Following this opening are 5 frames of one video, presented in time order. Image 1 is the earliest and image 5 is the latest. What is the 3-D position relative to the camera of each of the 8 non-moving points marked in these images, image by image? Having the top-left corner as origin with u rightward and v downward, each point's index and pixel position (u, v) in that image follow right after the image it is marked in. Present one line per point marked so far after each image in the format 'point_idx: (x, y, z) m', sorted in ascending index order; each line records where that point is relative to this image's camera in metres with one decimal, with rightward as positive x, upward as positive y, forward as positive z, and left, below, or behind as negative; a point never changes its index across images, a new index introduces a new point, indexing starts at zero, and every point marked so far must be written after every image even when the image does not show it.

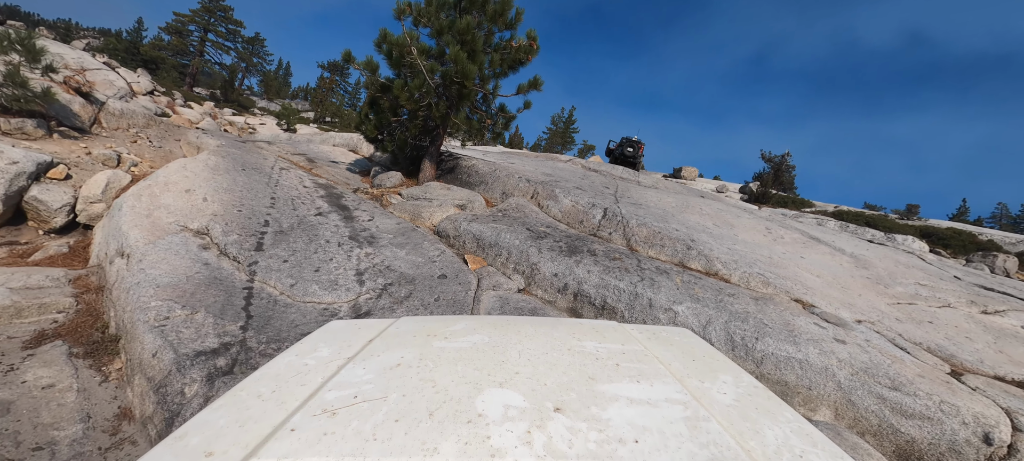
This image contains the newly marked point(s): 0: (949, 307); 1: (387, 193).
0: (+5.7, -1.0, +4.8) m
1: (-2.1, +0.6, +6.0) m
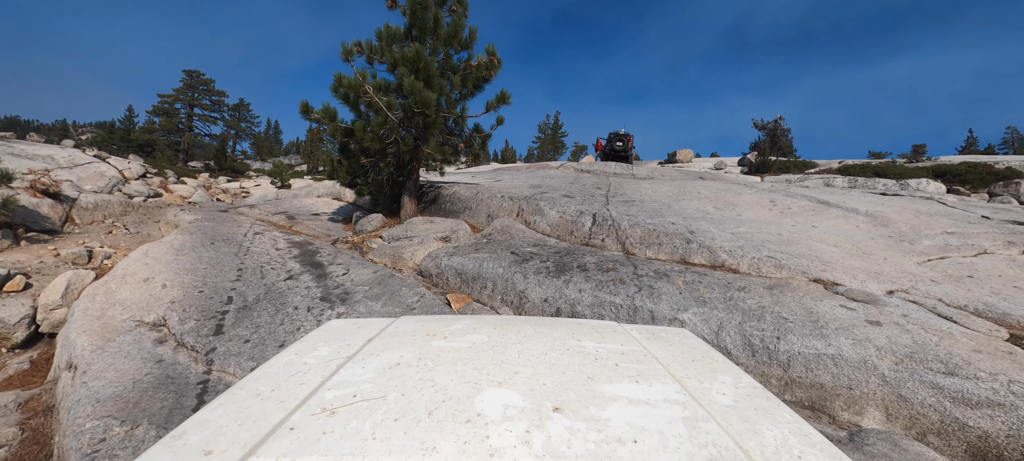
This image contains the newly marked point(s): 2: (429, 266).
0: (+5.6, -0.3, +4.3) m
1: (-2.3, -0.1, +5.8) m
2: (-1.0, -0.4, +4.4) m
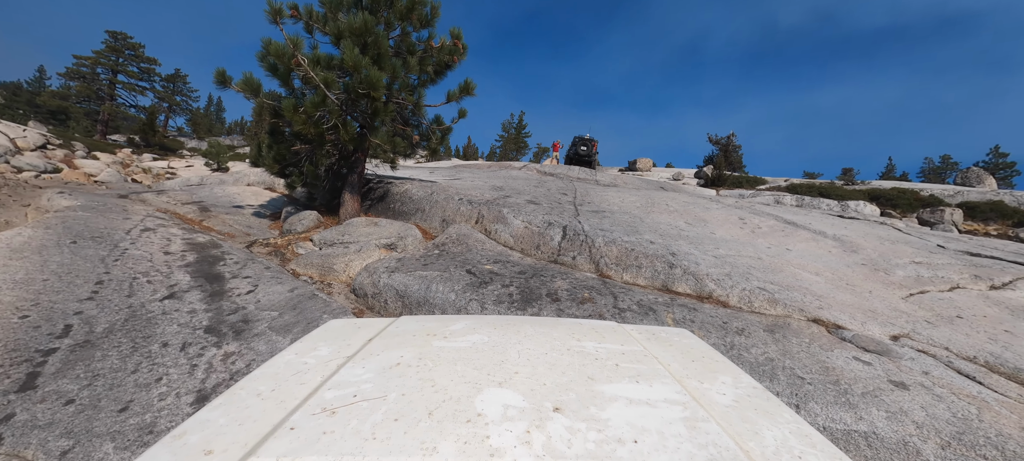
0: (+5.1, -0.7, +4.2) m
1: (-2.8, -0.1, +4.8) m
2: (-1.4, -0.5, +3.5) m
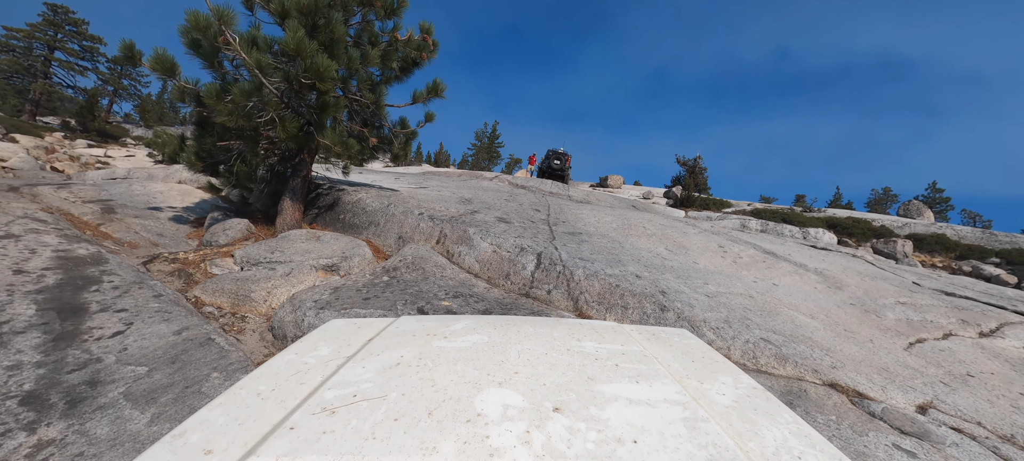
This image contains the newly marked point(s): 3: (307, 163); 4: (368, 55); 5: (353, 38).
0: (+4.7, -1.1, +4.0) m
1: (-3.2, -0.3, +3.9) m
2: (-1.7, -0.7, +2.8) m
3: (-2.8, +0.9, +5.1) m
4: (-1.9, +2.3, +4.8) m
5: (-2.2, +2.7, +5.1) m
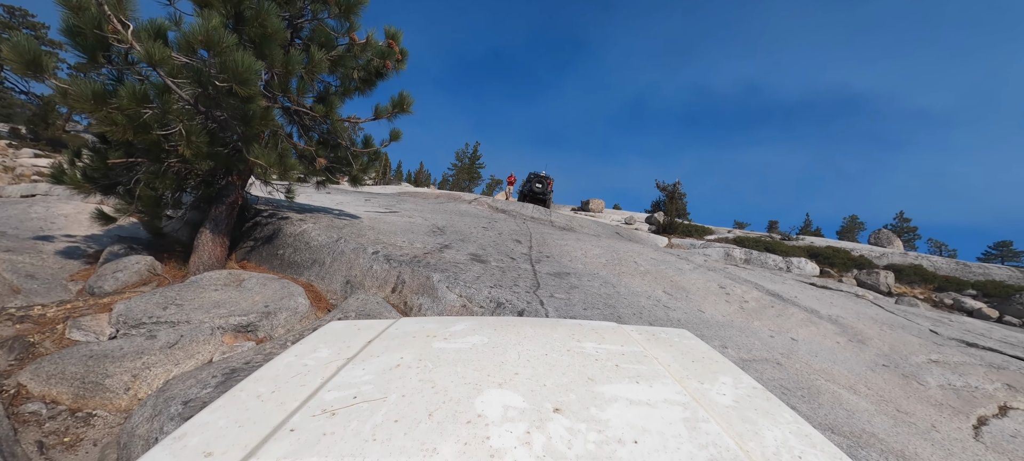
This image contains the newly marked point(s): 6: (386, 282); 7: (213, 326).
0: (+4.5, -1.6, +3.3) m
1: (-3.4, -0.7, +2.9) m
2: (-1.9, -1.0, +1.8) m
3: (-3.1, +0.5, +4.1) m
4: (-2.1, +1.9, +4.0) m
5: (-2.5, +2.2, +4.3) m
6: (-1.2, -0.5, +3.6) m
7: (-2.2, -0.7, +2.7) m
